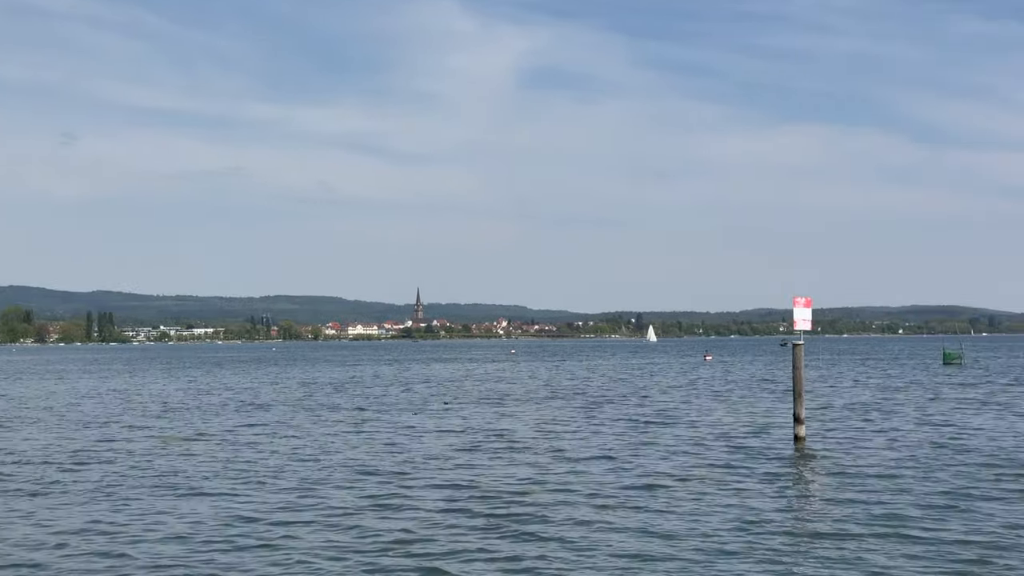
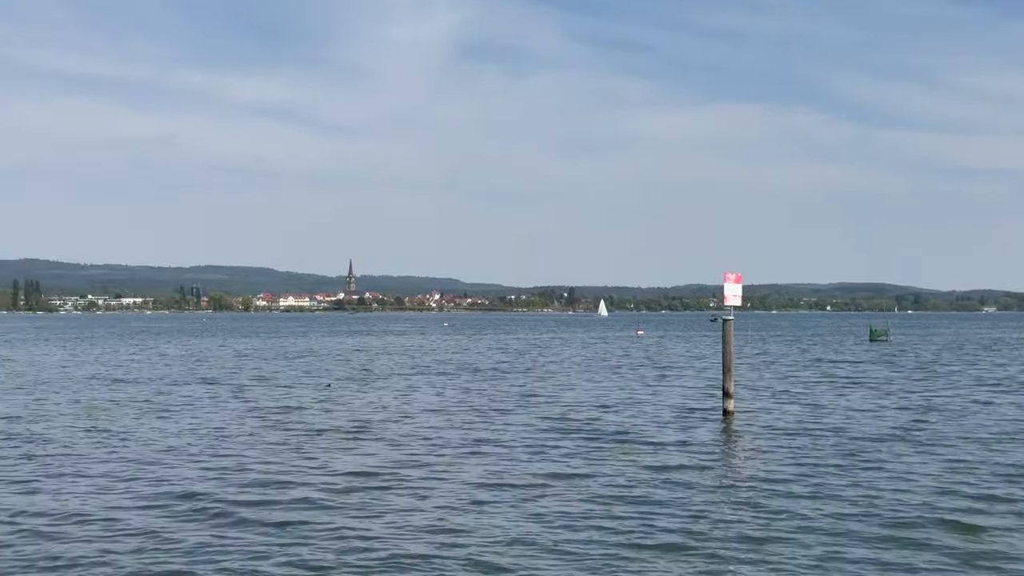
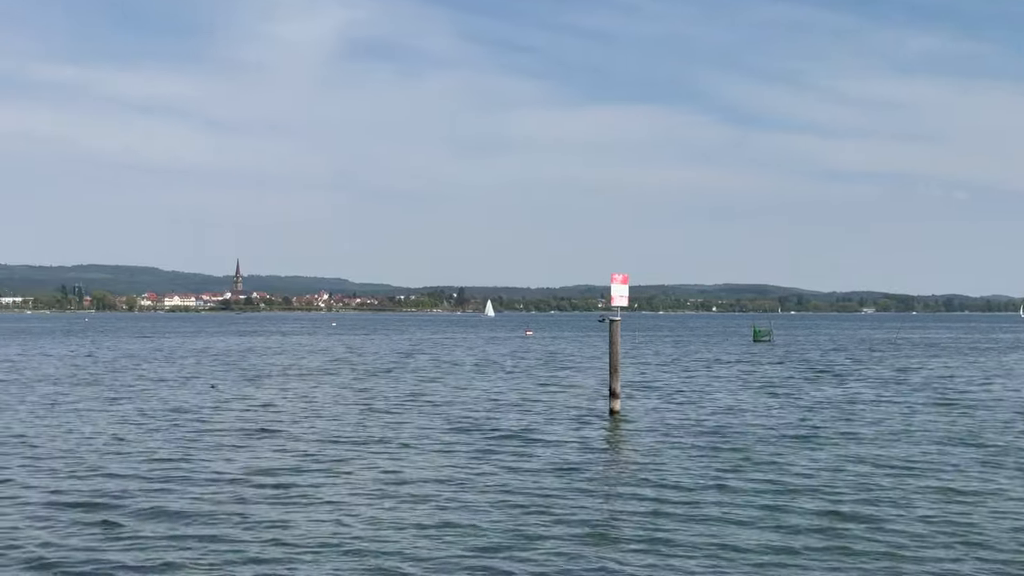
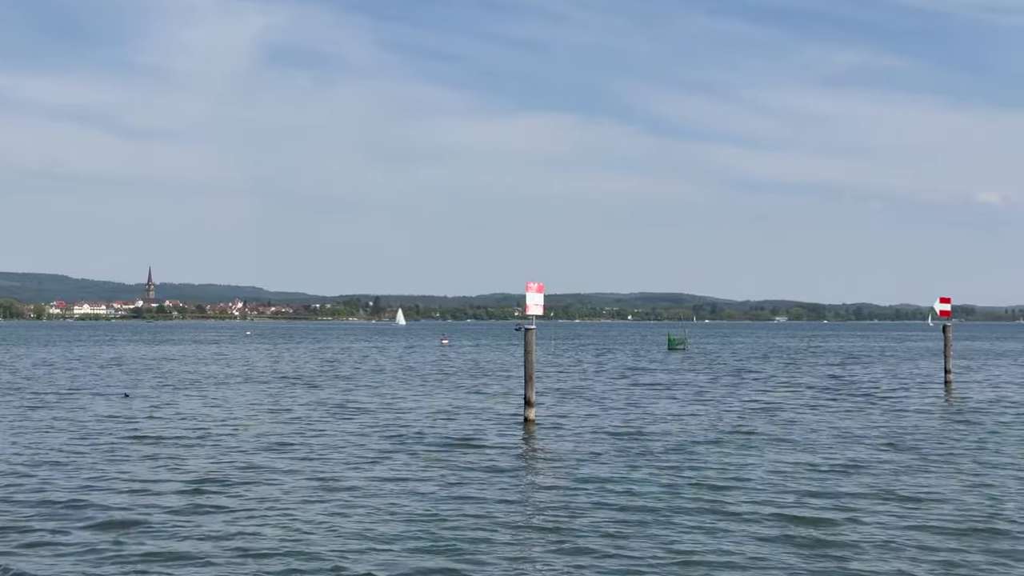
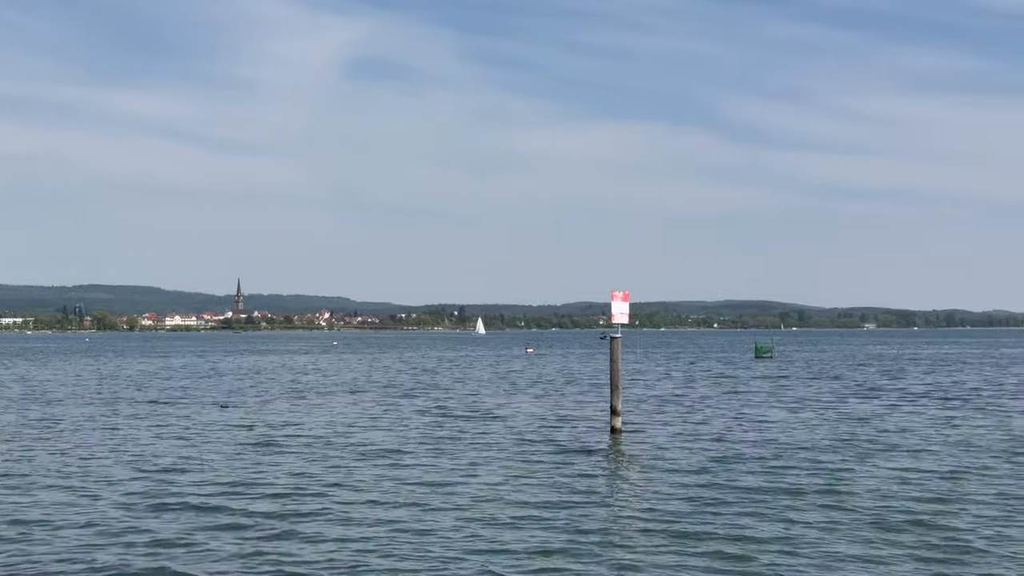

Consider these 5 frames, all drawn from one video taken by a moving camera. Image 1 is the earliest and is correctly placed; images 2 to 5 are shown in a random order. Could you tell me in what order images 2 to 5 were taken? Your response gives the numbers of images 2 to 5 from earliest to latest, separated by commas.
5, 4, 3, 2
